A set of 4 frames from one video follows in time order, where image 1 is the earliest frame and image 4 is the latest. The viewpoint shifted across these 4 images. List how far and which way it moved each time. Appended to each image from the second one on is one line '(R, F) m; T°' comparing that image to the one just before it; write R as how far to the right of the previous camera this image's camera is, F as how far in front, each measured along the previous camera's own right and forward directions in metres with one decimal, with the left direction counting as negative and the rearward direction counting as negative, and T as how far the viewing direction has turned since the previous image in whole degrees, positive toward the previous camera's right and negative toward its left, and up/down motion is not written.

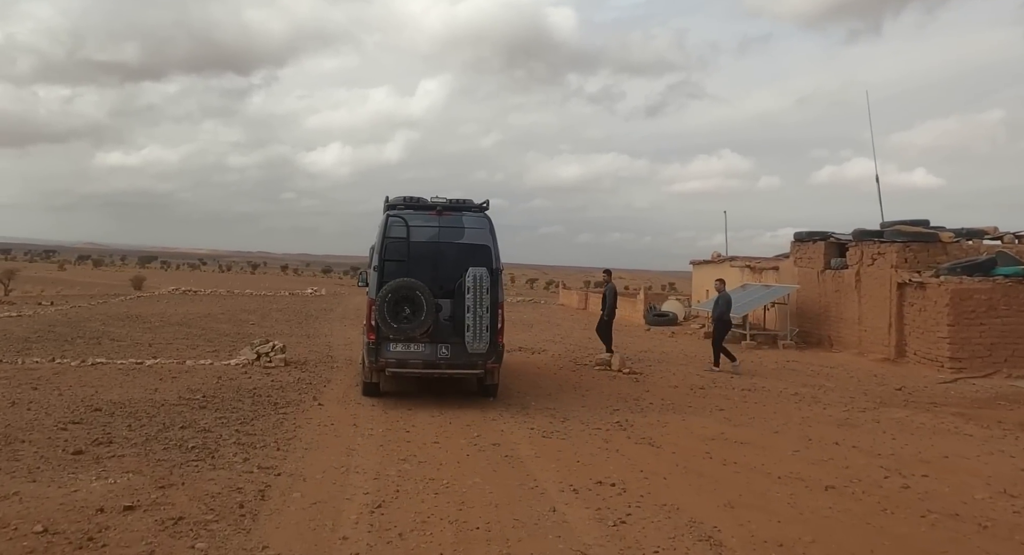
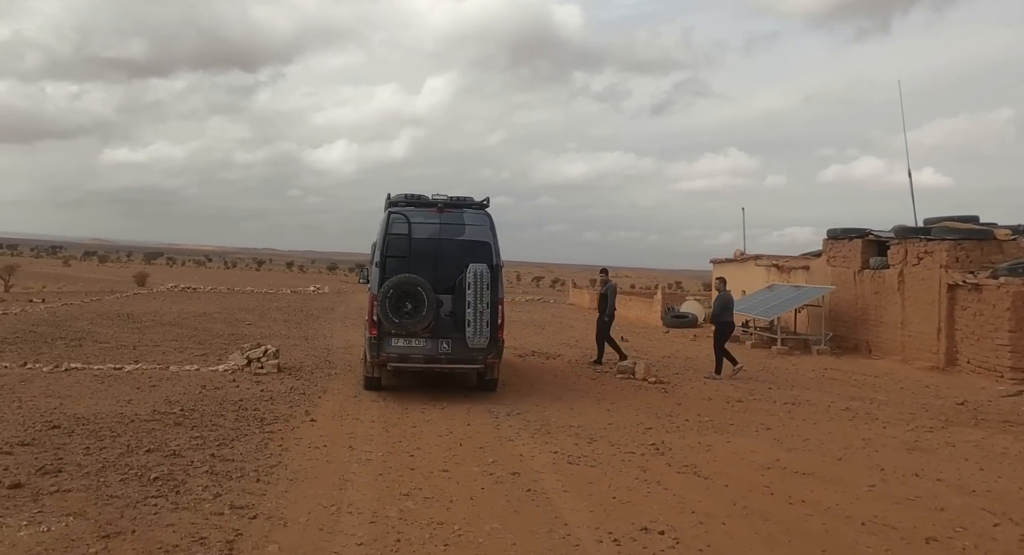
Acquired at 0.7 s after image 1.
(-0.2, +1.2) m; 0°
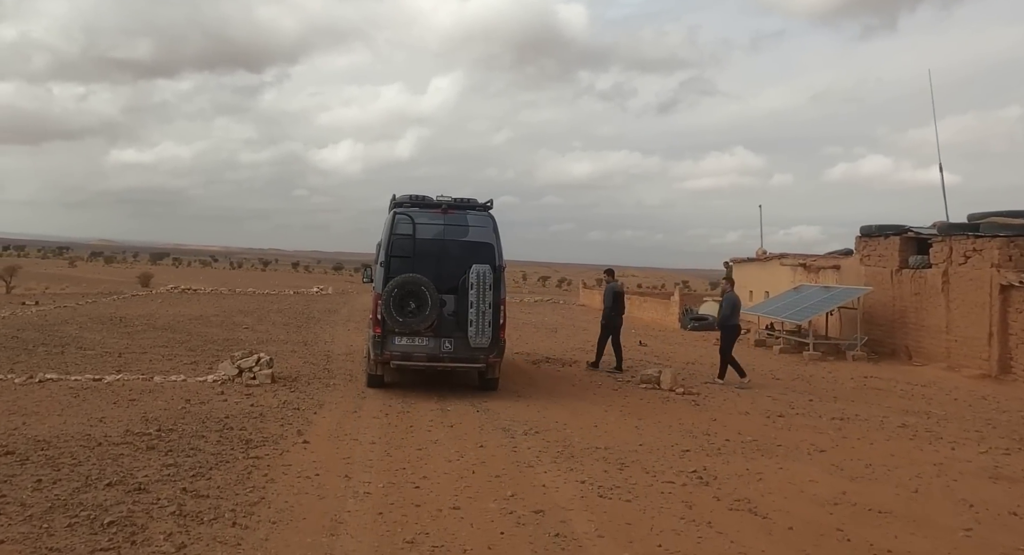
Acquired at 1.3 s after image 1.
(-0.1, +1.0) m; 0°
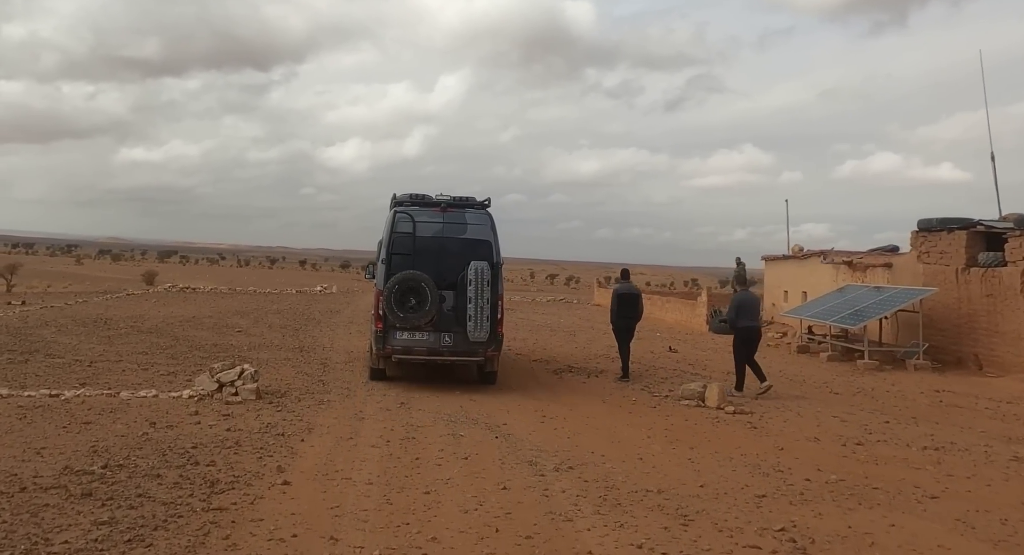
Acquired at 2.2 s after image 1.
(-0.2, +1.5) m; -1°
